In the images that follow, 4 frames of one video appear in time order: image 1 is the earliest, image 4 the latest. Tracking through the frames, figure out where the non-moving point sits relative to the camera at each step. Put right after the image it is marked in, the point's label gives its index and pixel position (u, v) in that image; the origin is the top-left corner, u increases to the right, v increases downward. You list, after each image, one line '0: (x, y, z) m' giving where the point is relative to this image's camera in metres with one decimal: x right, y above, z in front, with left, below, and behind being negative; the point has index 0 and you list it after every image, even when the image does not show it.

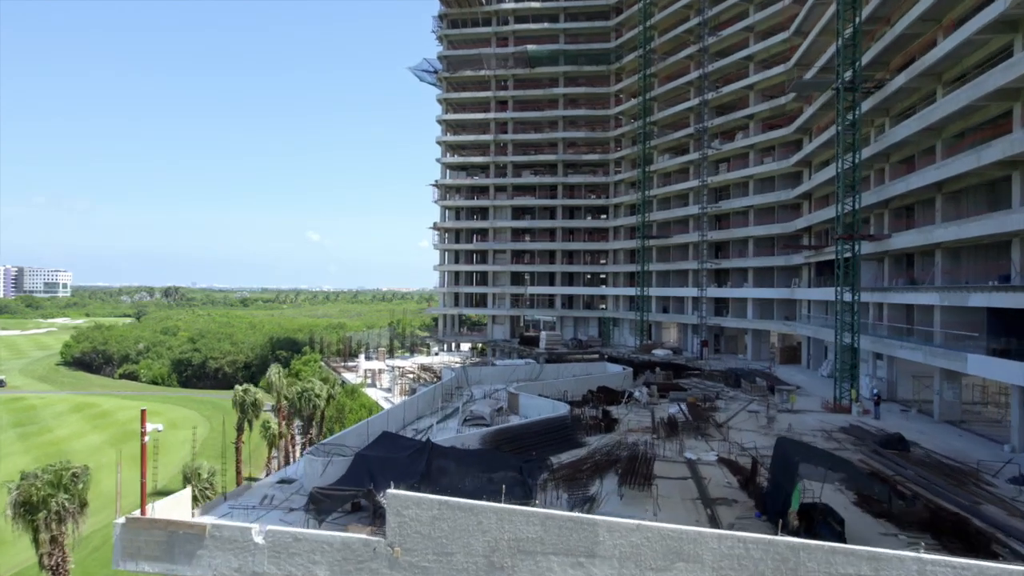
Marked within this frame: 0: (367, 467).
0: (-2.1, -2.6, +19.2) m
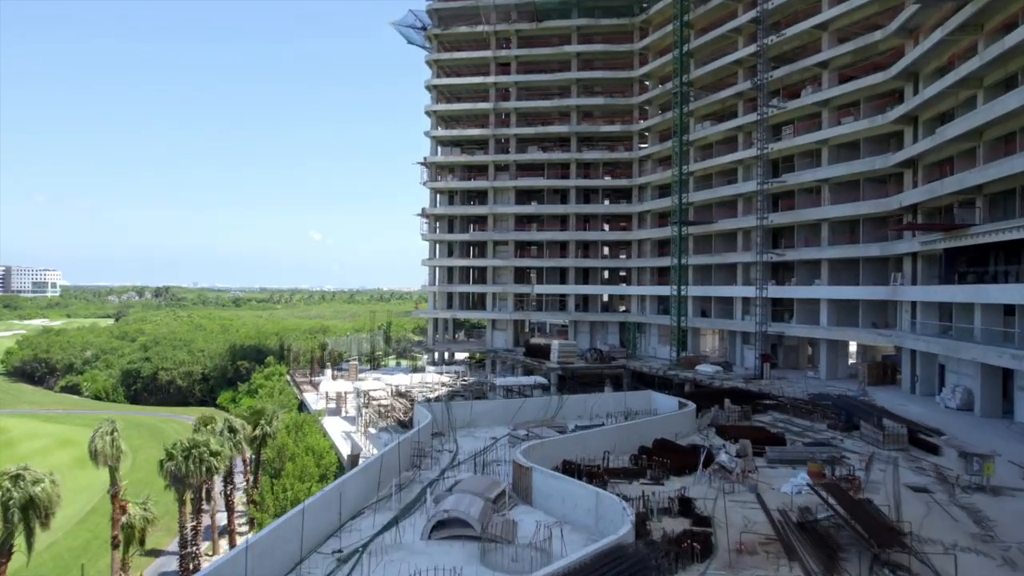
0: (-2.0, -2.5, +4.9) m
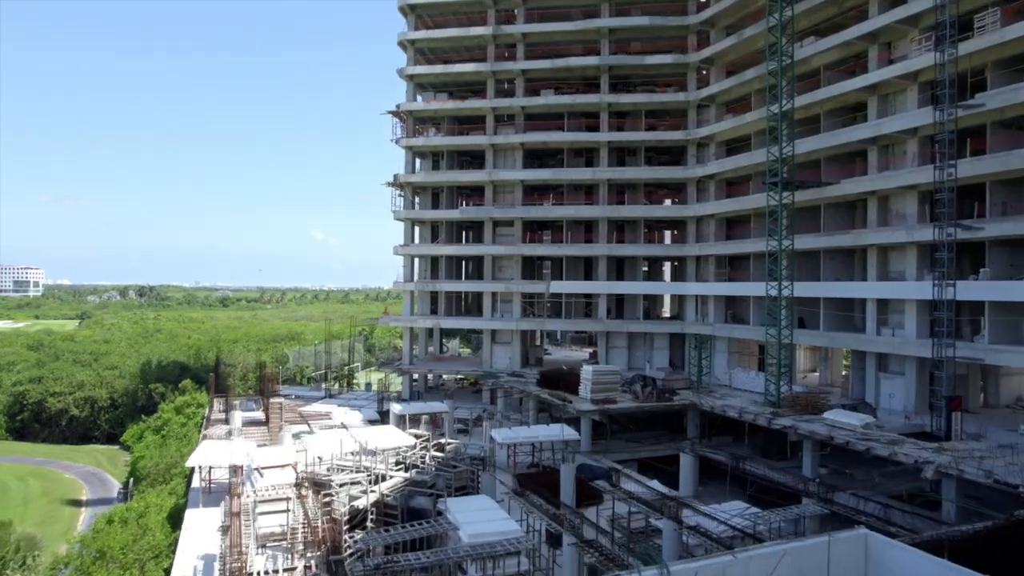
0: (-1.8, -2.4, -15.6) m
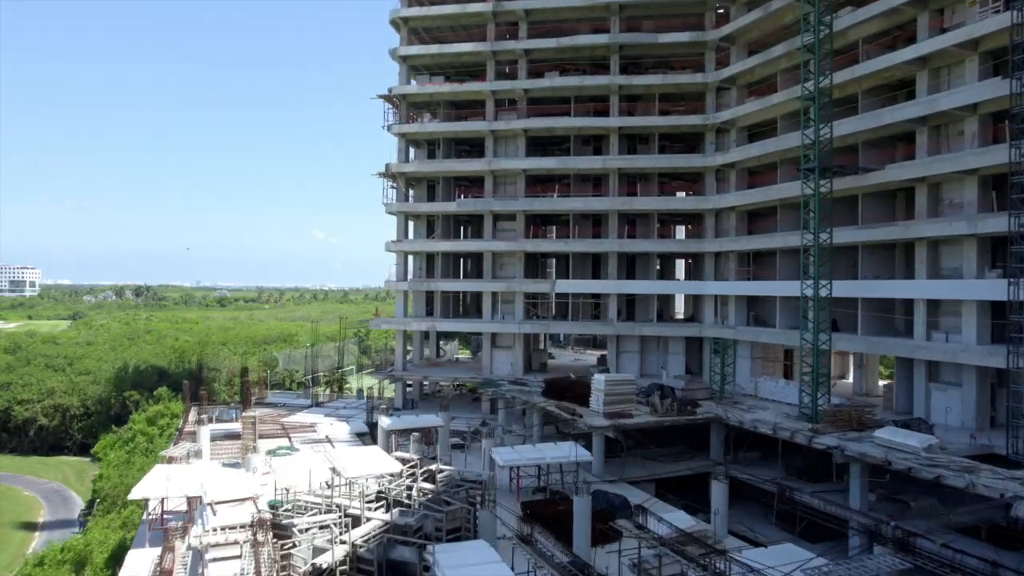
0: (-1.8, -2.5, -19.8) m
